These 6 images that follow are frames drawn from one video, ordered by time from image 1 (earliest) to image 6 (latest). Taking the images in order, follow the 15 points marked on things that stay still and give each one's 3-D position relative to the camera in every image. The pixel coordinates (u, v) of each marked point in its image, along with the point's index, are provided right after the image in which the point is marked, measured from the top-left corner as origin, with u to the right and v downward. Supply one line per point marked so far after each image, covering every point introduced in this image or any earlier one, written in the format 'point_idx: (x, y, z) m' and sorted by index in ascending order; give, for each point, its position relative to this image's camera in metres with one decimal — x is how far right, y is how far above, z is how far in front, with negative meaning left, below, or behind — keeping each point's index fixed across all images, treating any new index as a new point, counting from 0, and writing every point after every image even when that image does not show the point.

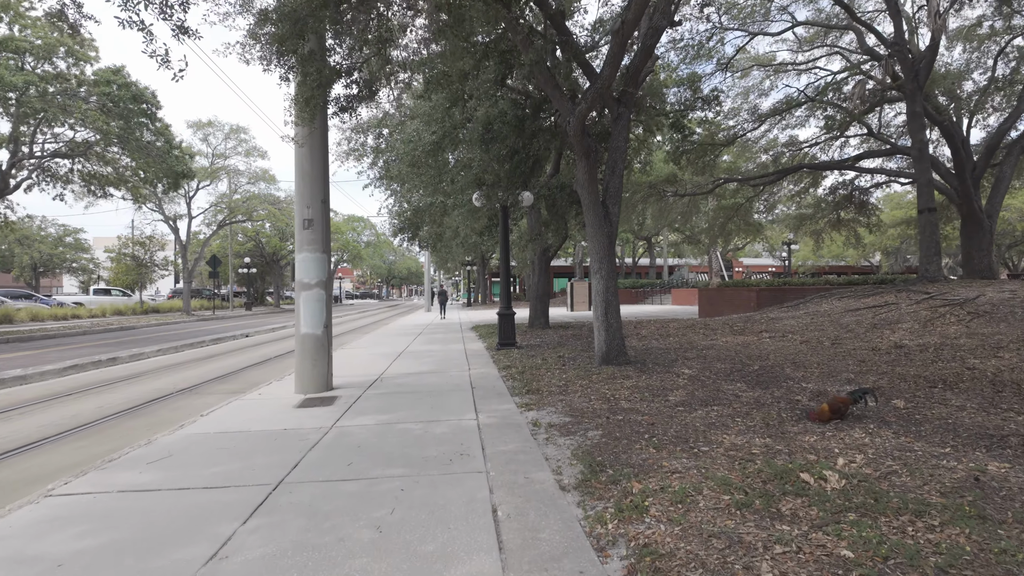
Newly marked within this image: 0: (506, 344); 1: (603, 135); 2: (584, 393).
0: (-0.1, -1.3, +14.2) m
1: (+1.9, +3.1, +12.1) m
2: (+1.0, -1.4, +8.1) m
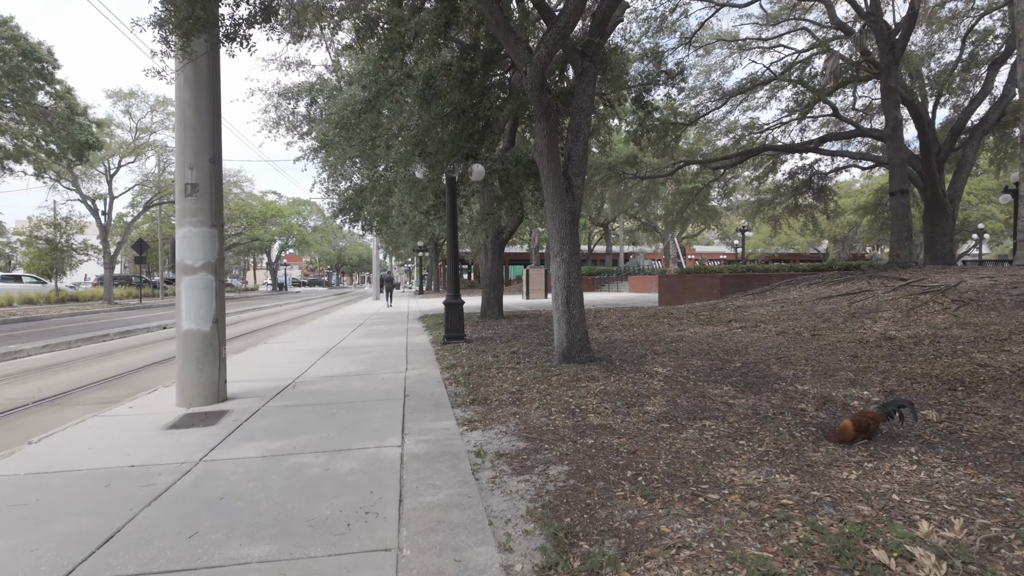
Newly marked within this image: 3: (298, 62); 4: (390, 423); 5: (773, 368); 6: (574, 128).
0: (-1.2, -1.0, +12.5) m
1: (+1.0, +3.4, +10.4) m
2: (+0.3, -1.3, +6.5) m
3: (-6.4, +6.8, +17.8) m
4: (-1.2, -1.4, +6.0) m
5: (+3.7, -1.1, +8.5) m
6: (+1.0, +2.5, +9.3) m
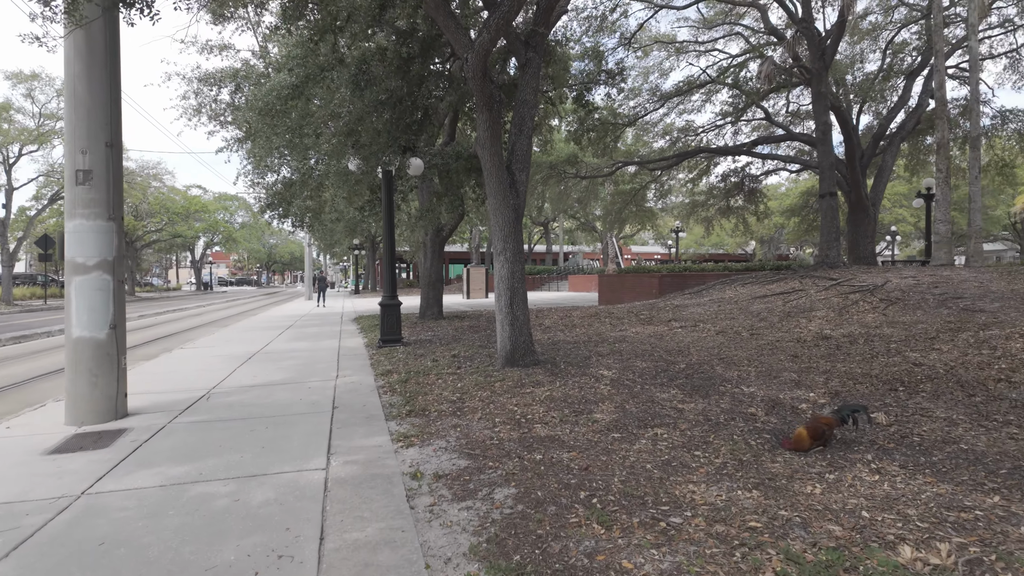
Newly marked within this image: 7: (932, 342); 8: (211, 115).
0: (-2.4, -1.0, +11.8) m
1: (-0.1, +3.4, +10.0) m
2: (-0.3, -1.3, +6.0) m
3: (-8.2, +6.8, +16.5) m
4: (-1.8, -1.4, +5.3) m
5: (+2.9, -1.1, +8.3) m
6: (+0.1, +2.5, +8.9) m
7: (+6.4, -0.8, +9.0) m
8: (-8.4, +4.8, +16.6) m
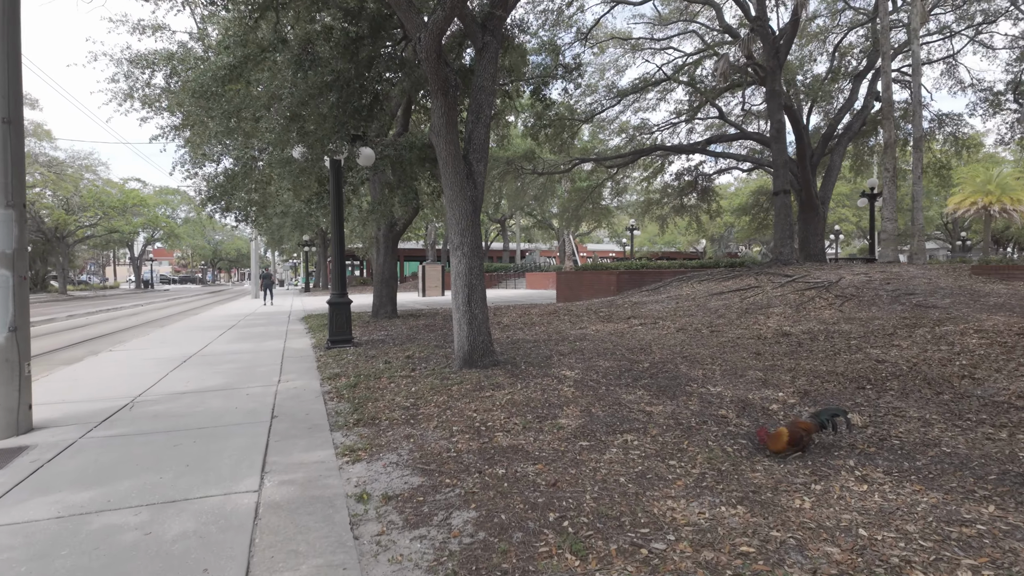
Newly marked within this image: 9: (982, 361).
0: (-3.3, -1.0, +11.2) m
1: (-0.8, +3.4, +9.5) m
2: (-0.7, -1.2, +5.5) m
3: (-9.3, +6.8, +15.4) m
4: (-2.1, -1.4, +4.7) m
5: (+2.3, -1.1, +8.1) m
6: (-0.5, +2.5, +8.4) m
7: (+5.7, -0.8, +9.0) m
8: (-9.6, +4.9, +15.4) m
9: (+5.7, -0.9, +7.2) m
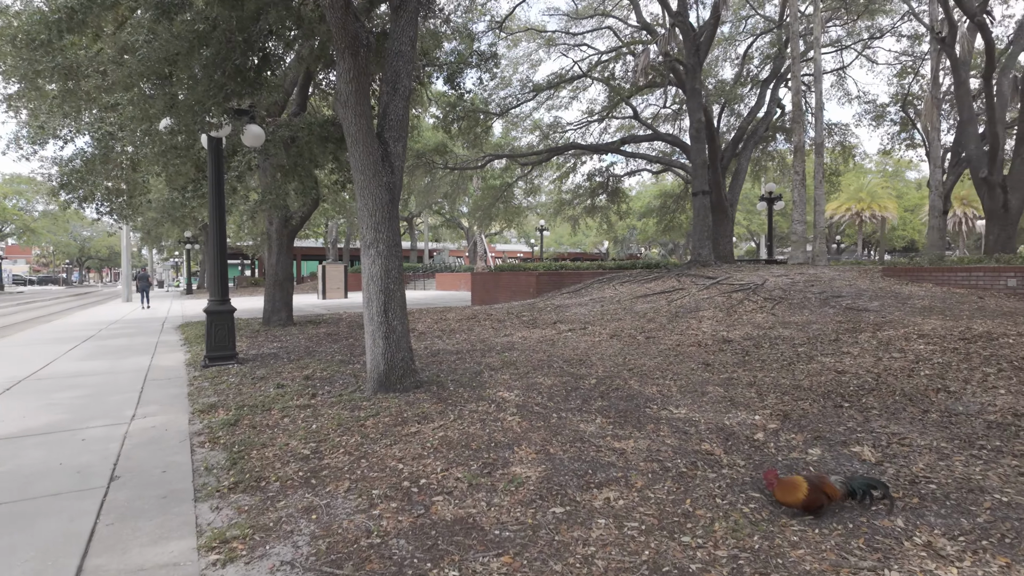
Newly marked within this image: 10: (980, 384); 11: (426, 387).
0: (-4.6, -1.1, +9.2) m
1: (-1.8, +3.3, +8.0) m
2: (-1.1, -1.3, +4.1) m
3: (-11.2, +6.7, +12.5) m
4: (-2.4, -1.4, +3.1) m
5: (+1.5, -1.2, +7.1) m
6: (-1.4, +2.5, +6.9) m
7: (+4.7, -0.8, +8.5) m
8: (-11.5, +4.8, +12.4) m
9: (+5.0, -1.0, +6.8) m
10: (+4.9, -1.0, +6.2) m
11: (-1.0, -1.2, +6.9) m
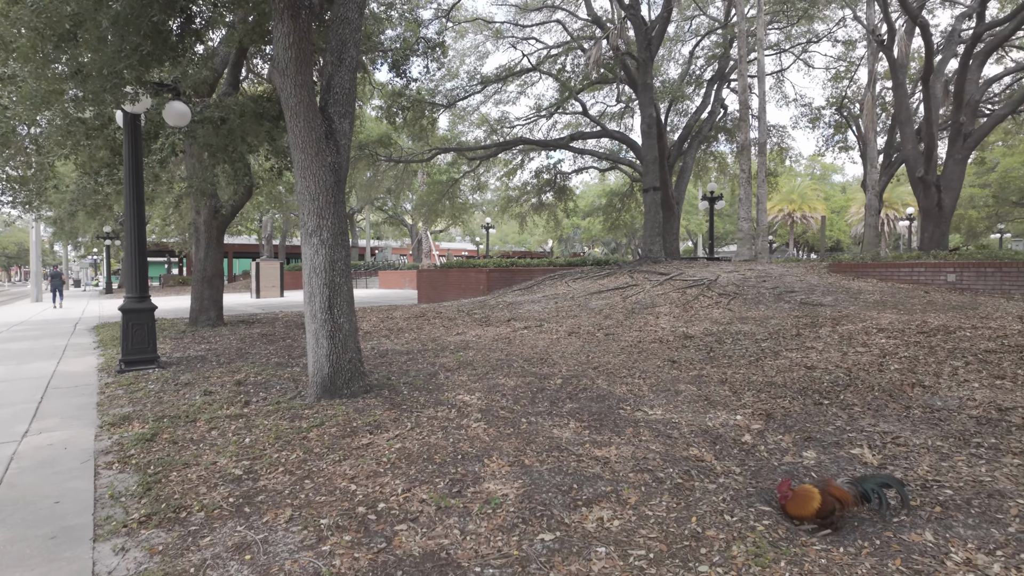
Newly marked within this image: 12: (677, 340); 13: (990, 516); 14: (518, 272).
0: (-5.2, -1.0, +8.2) m
1: (-2.4, +3.4, +7.3) m
2: (-1.2, -1.2, +3.4) m
3: (-12.2, +6.8, +10.8) m
4: (-2.4, -1.4, +2.3) m
5: (+1.0, -1.1, +6.6) m
6: (-1.9, +2.5, +6.2) m
7: (+4.1, -0.7, +8.4) m
8: (-12.4, +4.8, +10.7) m
9: (+4.5, -0.9, +6.7) m
10: (+4.5, -0.9, +6.1) m
11: (-1.4, -1.1, +6.3) m
12: (+2.6, -0.8, +9.4) m
13: (+2.5, -1.2, +3.1) m
14: (+0.1, +0.5, +20.1) m
